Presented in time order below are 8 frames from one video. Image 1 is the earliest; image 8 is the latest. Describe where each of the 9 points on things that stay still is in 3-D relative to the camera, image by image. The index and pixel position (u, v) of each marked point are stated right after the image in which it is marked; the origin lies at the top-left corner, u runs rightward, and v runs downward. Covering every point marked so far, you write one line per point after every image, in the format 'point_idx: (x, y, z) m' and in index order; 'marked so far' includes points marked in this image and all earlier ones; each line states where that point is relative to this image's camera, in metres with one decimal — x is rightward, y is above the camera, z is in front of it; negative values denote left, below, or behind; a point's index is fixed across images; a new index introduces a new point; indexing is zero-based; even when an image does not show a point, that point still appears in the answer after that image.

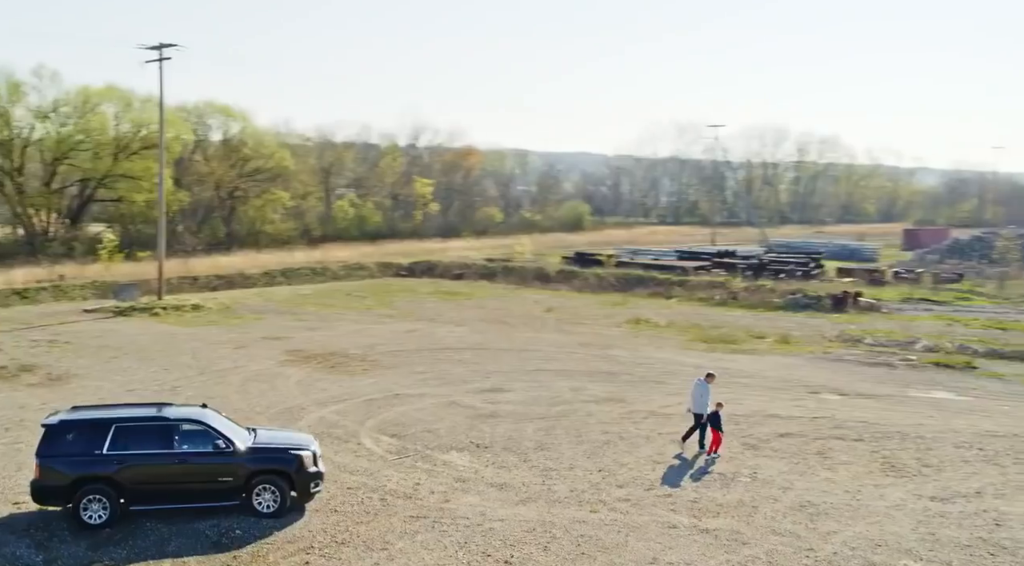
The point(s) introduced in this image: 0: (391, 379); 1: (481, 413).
0: (-1.6, -1.3, +13.7) m
1: (-0.3, -1.5, +11.6) m
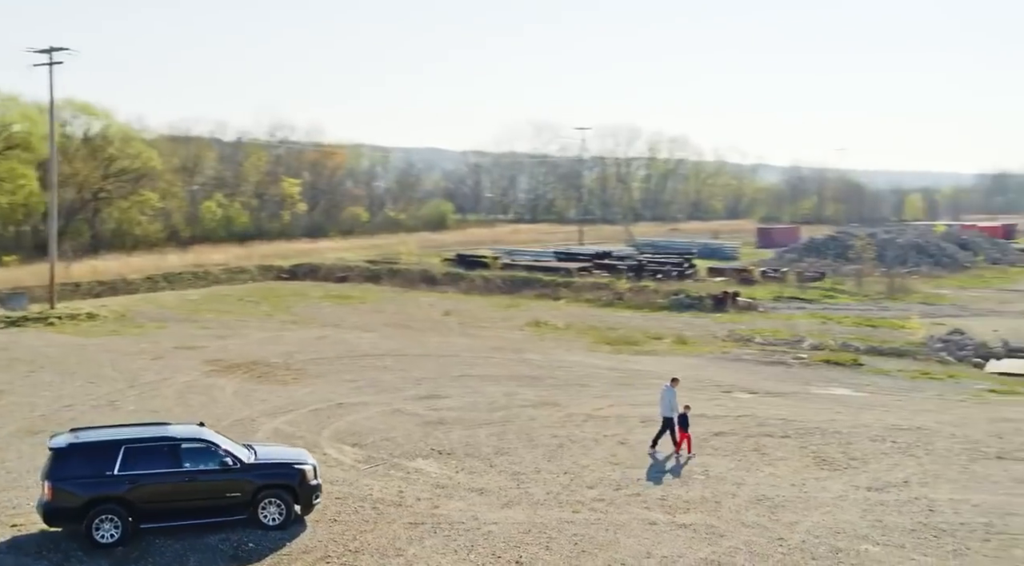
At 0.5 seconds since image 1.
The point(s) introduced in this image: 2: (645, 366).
0: (-2.5, -1.4, +13.9) m
1: (-0.9, -1.6, +12.0) m
2: (+2.2, -1.4, +16.8) m
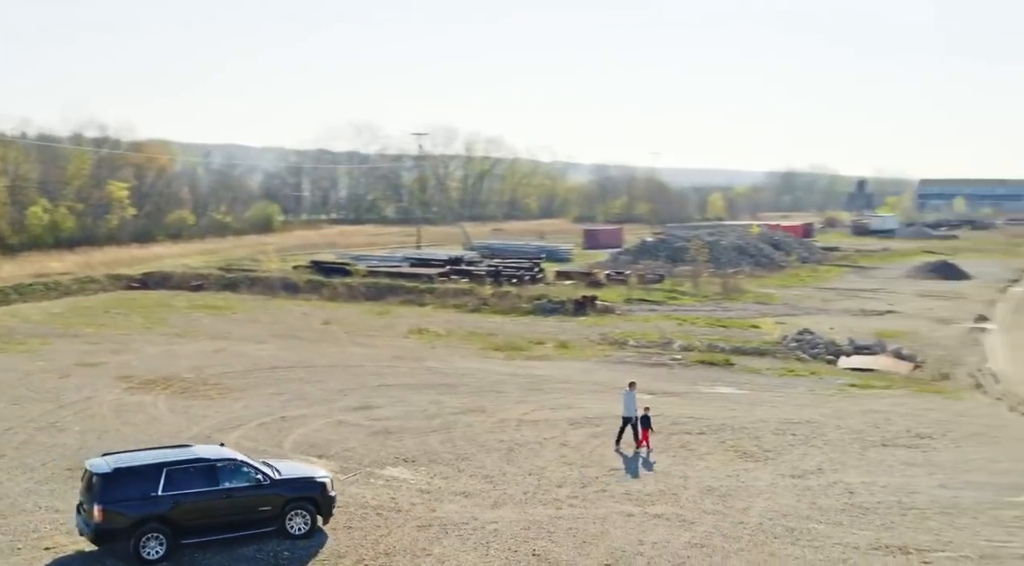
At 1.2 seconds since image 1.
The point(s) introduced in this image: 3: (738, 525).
0: (-3.5, -1.7, +14.3) m
1: (-1.7, -1.8, +12.7) m
2: (+0.6, -1.5, +18.0) m
3: (+2.0, -2.2, +9.0) m
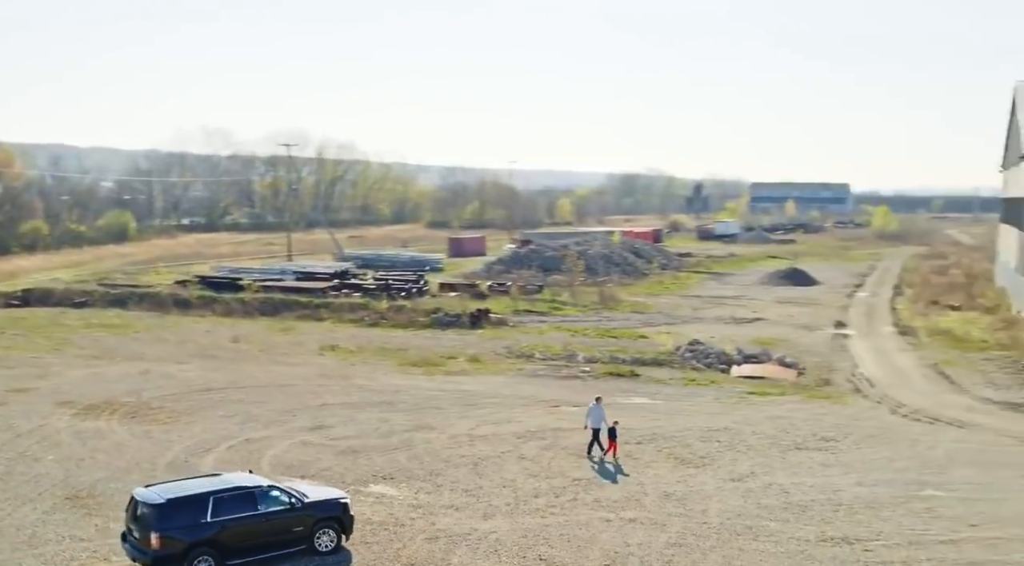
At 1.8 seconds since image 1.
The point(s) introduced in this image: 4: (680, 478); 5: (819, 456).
0: (-4.3, -2.1, +14.8) m
1: (-2.3, -2.2, +13.5) m
2: (-0.8, -1.9, +19.1) m
3: (+2.0, -2.5, +10.4) m
4: (+2.0, -2.4, +12.3) m
5: (+4.1, -2.3, +13.5) m
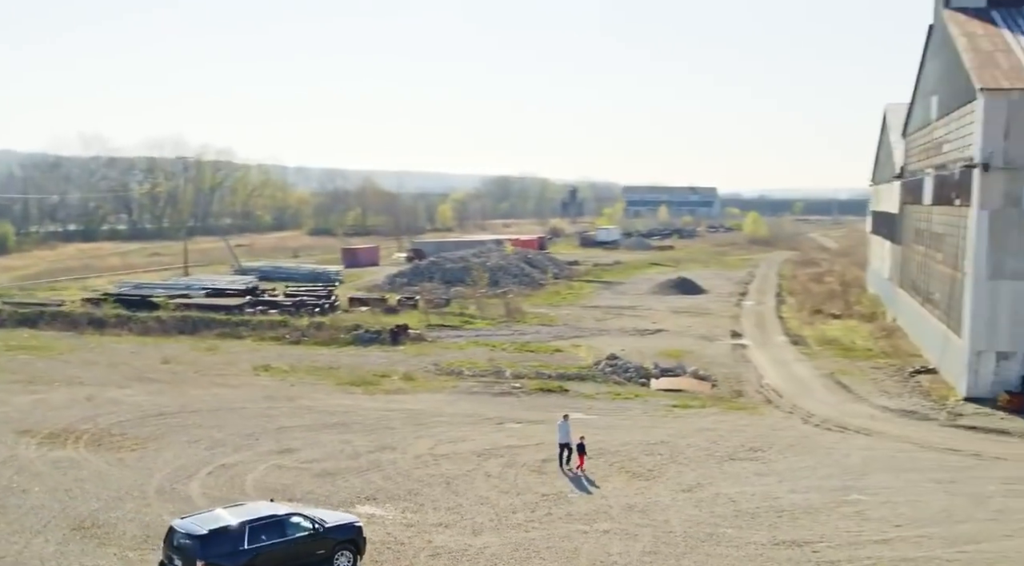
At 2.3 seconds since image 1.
0: (-4.9, -2.5, +15.3) m
1: (-2.7, -2.7, +14.3) m
2: (-2.0, -2.4, +20.0) m
3: (+1.8, -2.9, +11.7) m
4: (+1.7, -2.8, +13.6) m
5: (+3.6, -2.7, +15.0) m
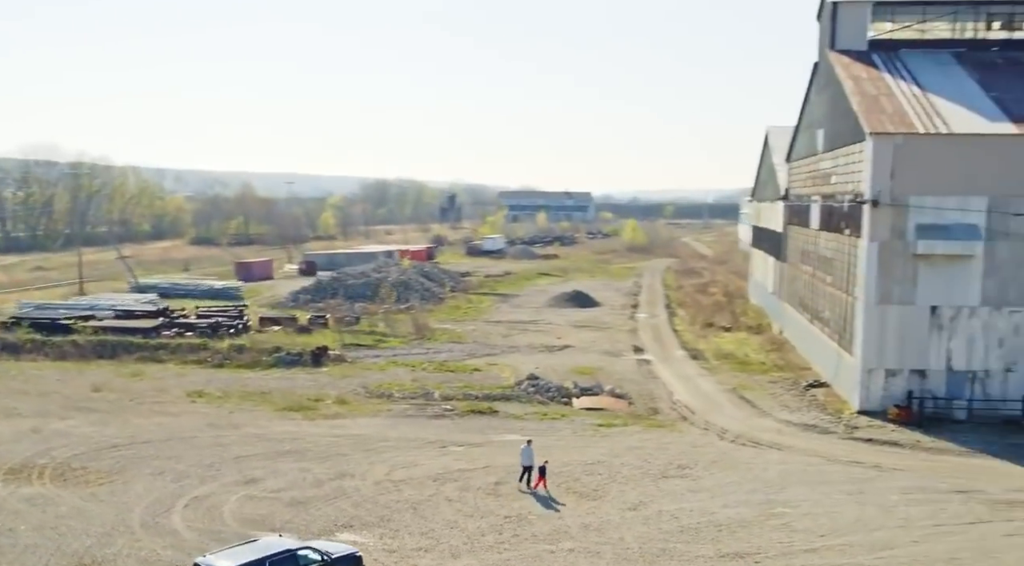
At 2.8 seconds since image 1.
0: (-5.6, -3.1, +15.9) m
1: (-3.3, -3.3, +15.1) m
2: (-3.3, -3.0, +20.9) m
3: (+1.5, -3.4, +13.1) m
4: (+1.1, -3.3, +14.9) m
5: (+2.8, -3.3, +16.6) m
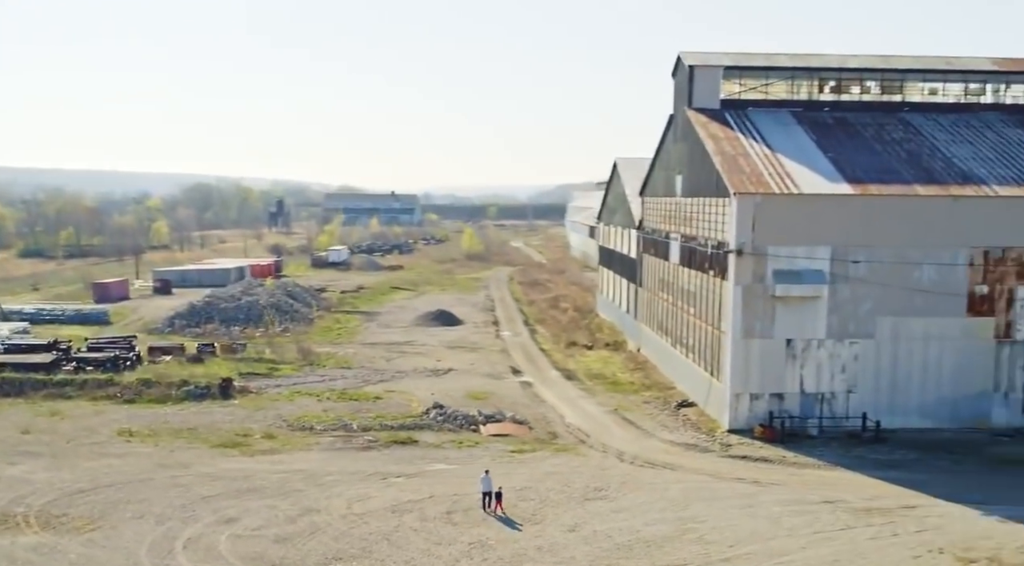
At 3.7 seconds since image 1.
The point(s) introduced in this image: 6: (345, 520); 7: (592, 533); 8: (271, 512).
0: (-6.4, -4.2, +17.4) m
1: (-4.0, -4.3, +17.1) m
2: (-4.9, -4.0, +22.8) m
3: (+1.1, -4.4, +15.9) m
4: (+0.4, -4.3, +17.7) m
5: (+1.8, -4.3, +19.6) m
6: (-3.0, -4.3, +18.2) m
7: (+1.4, -4.4, +17.6) m
8: (-4.4, -4.2, +18.6) m
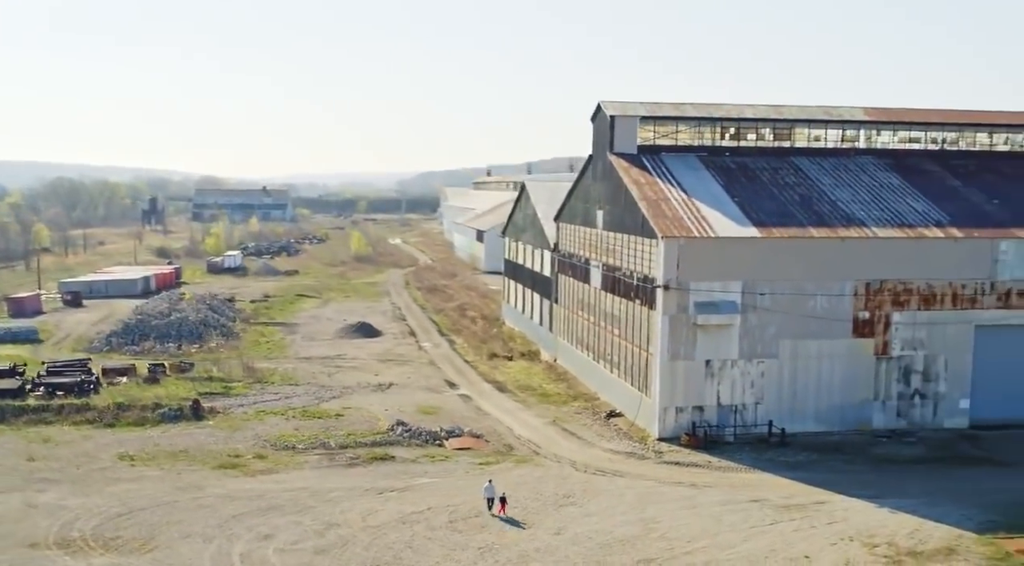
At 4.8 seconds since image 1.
0: (-6.4, -5.3, +20.3) m
1: (-4.0, -5.3, +20.3) m
2: (-5.6, -5.1, +25.8) m
3: (+1.2, -5.4, +19.7) m
4: (+0.3, -5.3, +21.4) m
5: (+1.5, -5.2, +23.5) m
6: (-3.1, -5.3, +21.5) m
7: (+1.4, -5.3, +21.5) m
8: (-4.6, -5.2, +21.7) m
